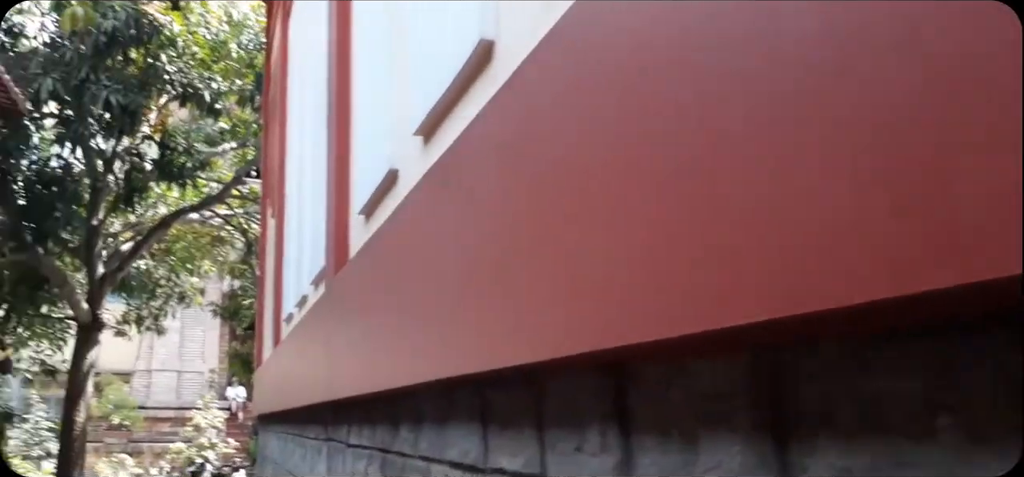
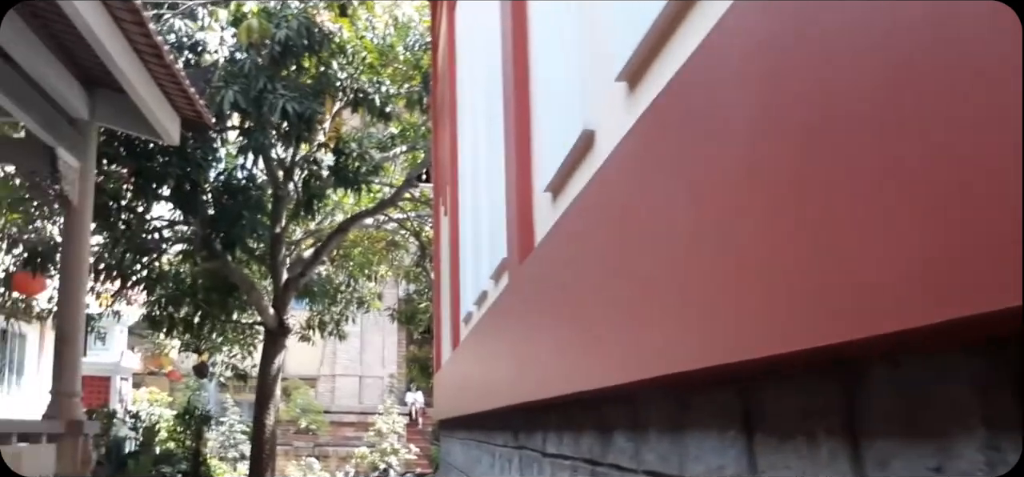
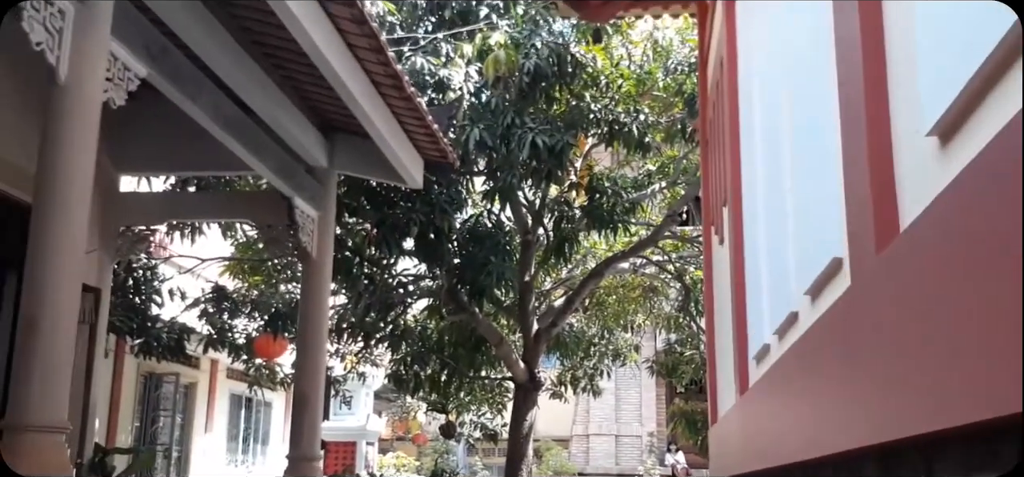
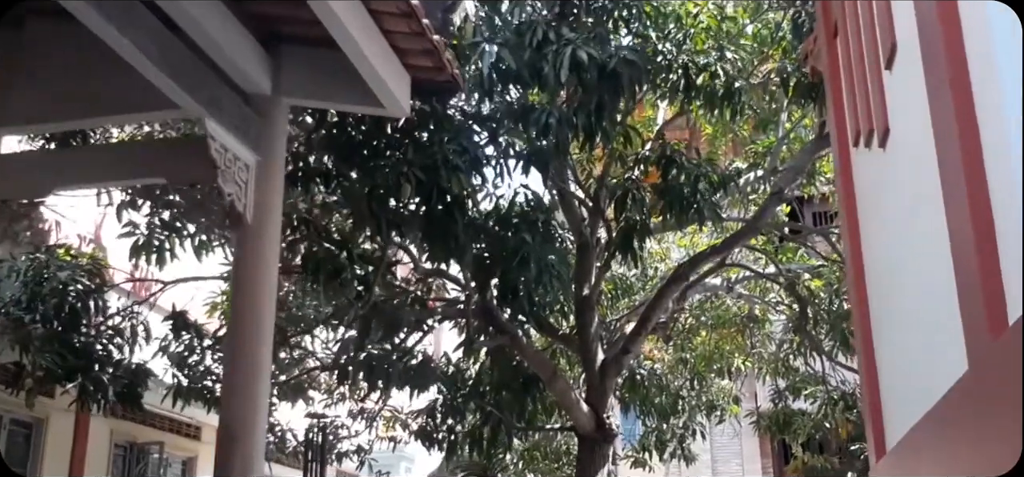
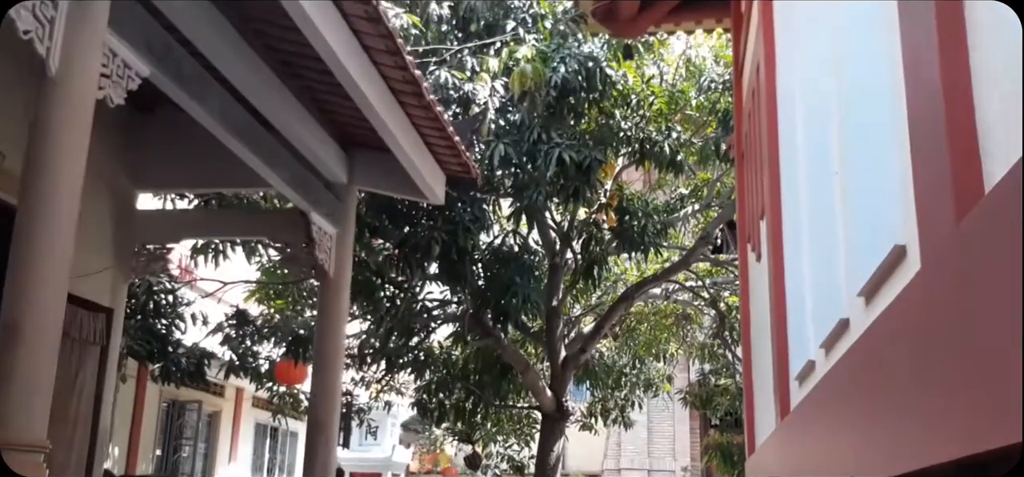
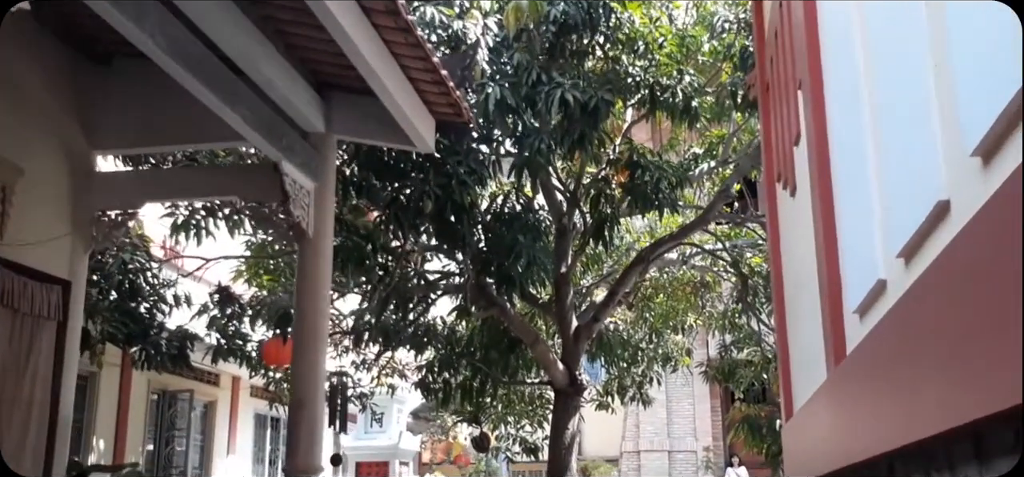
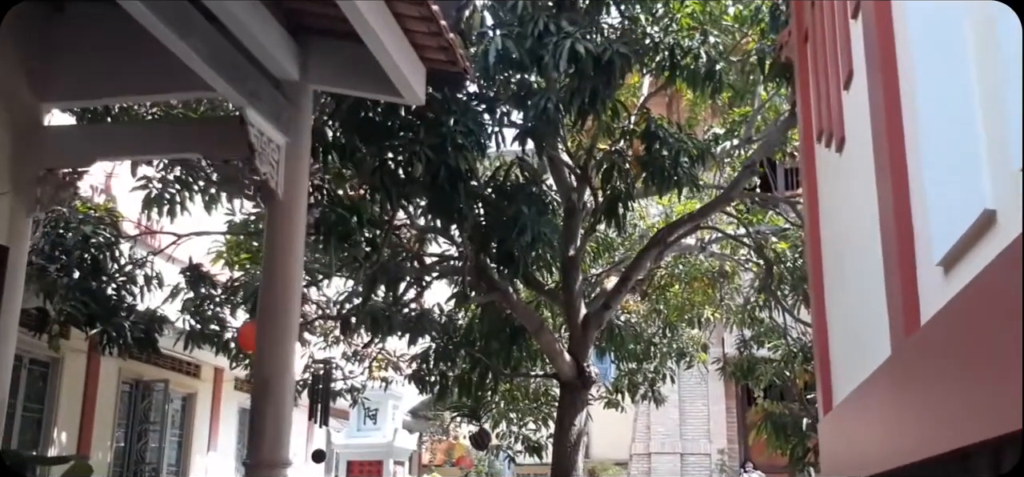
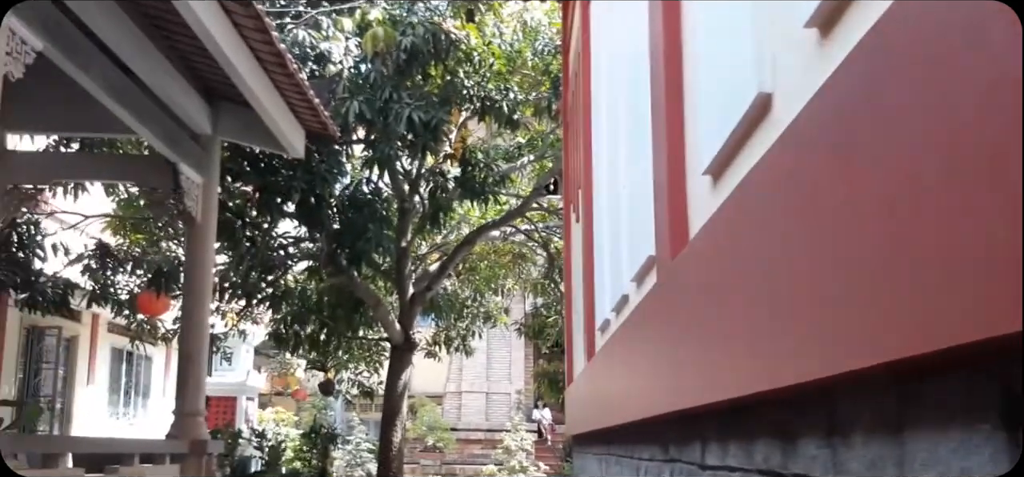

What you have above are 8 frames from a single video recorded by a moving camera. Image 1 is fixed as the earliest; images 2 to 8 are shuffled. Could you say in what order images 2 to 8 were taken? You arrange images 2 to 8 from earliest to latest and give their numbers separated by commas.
2, 8, 3, 5, 6, 7, 4
